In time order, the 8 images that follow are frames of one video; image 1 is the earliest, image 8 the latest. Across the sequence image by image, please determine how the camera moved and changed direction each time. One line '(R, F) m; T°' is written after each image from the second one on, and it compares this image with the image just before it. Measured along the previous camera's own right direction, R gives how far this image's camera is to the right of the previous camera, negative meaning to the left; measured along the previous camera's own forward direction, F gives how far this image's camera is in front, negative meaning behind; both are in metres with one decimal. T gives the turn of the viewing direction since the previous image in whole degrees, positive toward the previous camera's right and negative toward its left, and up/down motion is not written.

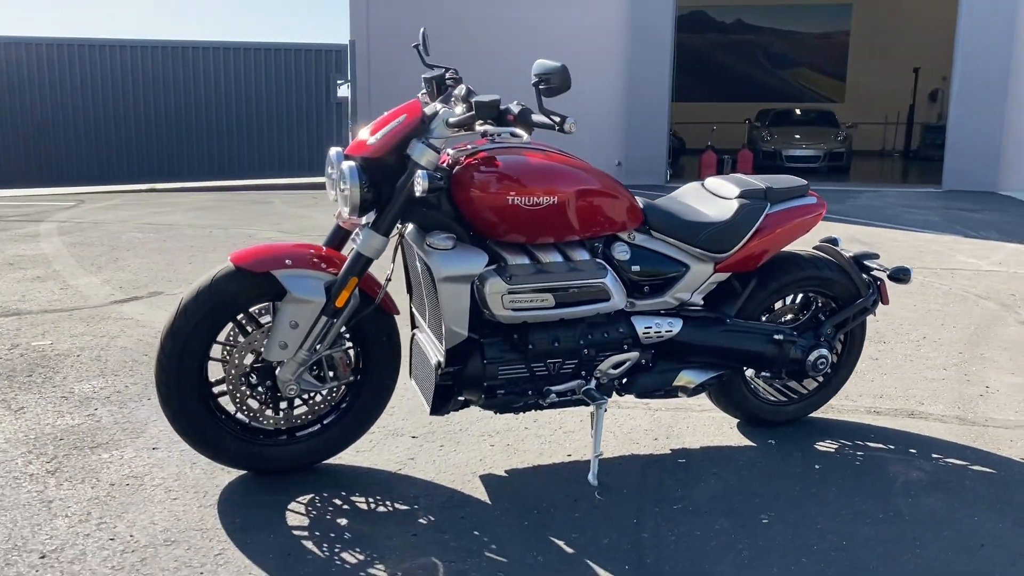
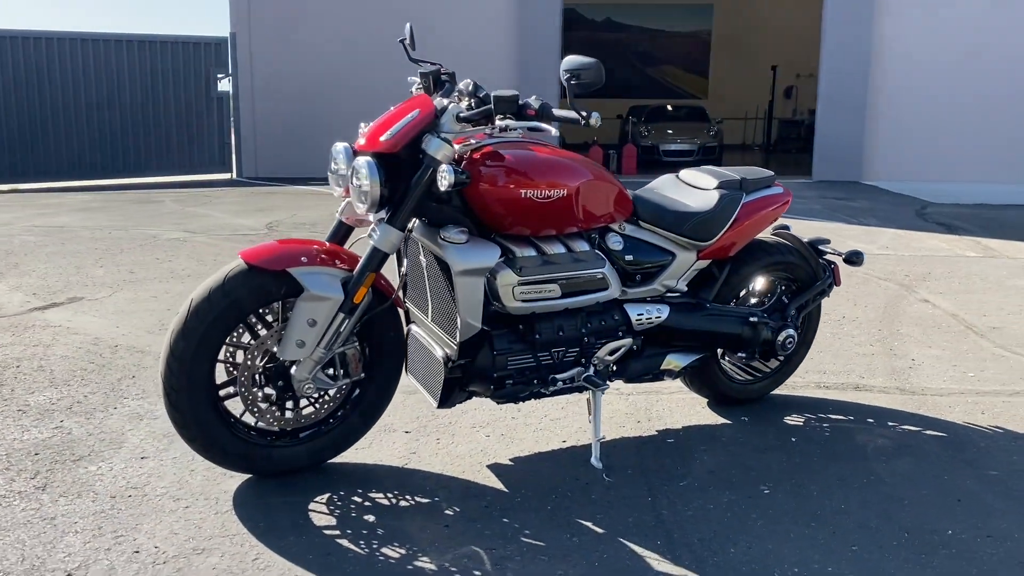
(-0.5, 0.0) m; +8°
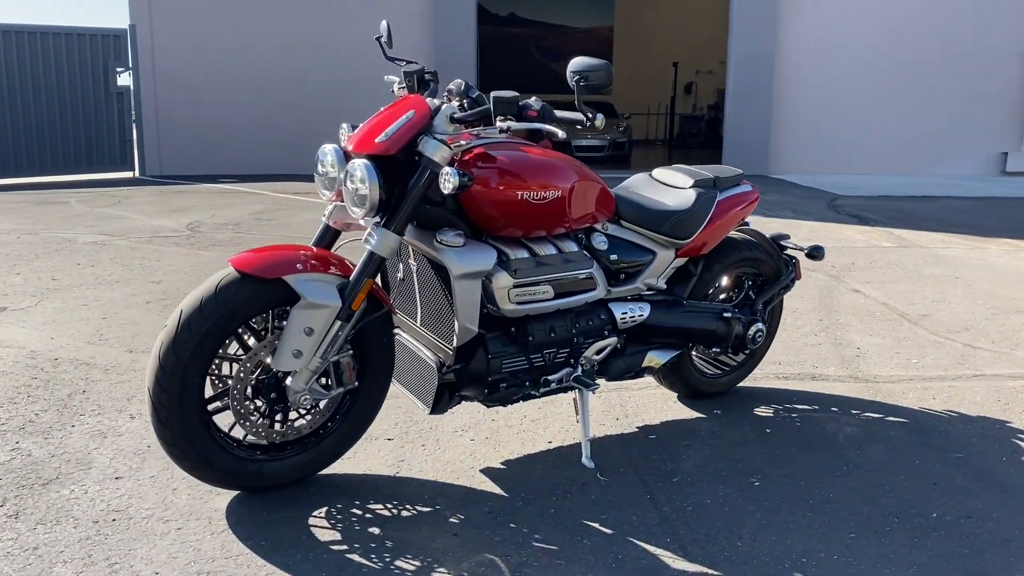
(-0.3, +0.1) m; +6°
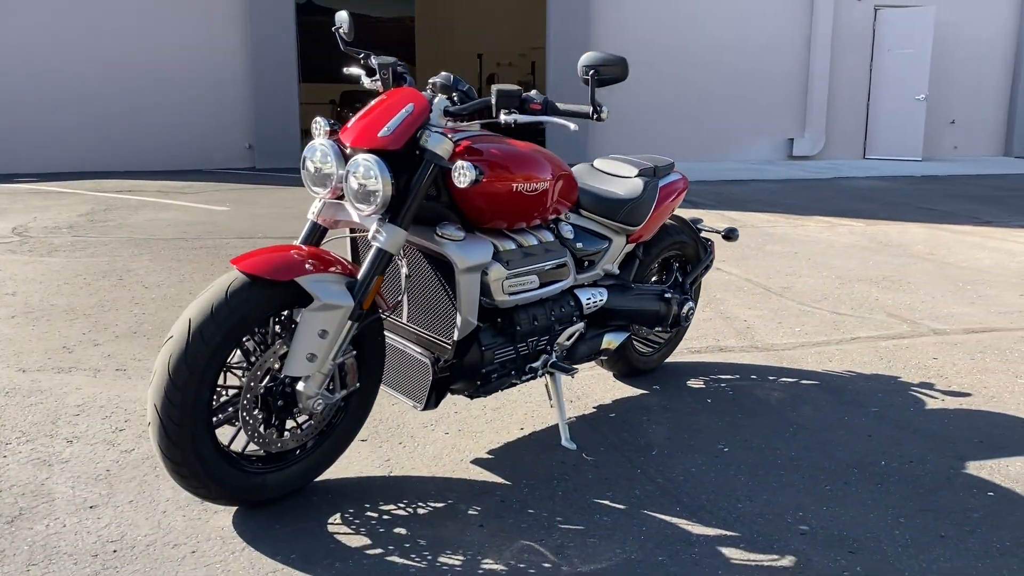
(-0.7, 0.0) m; +13°
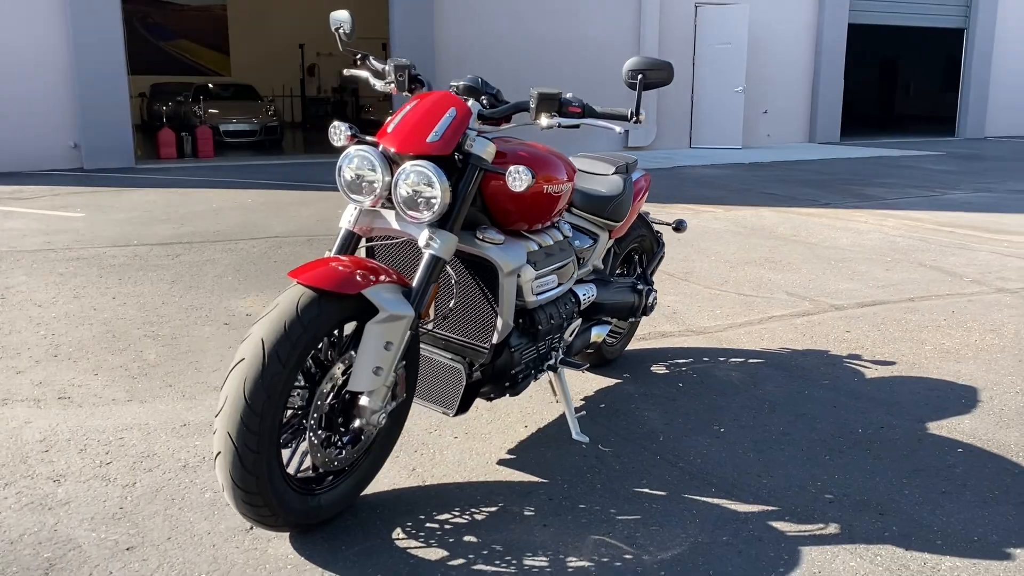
(-0.8, +0.1) m; +12°
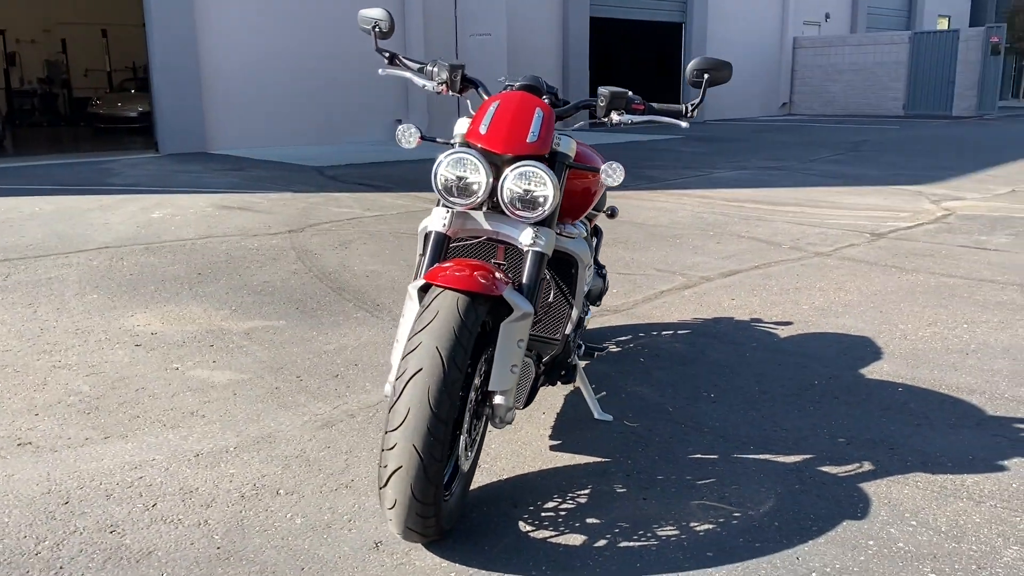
(-1.3, +0.1) m; +17°
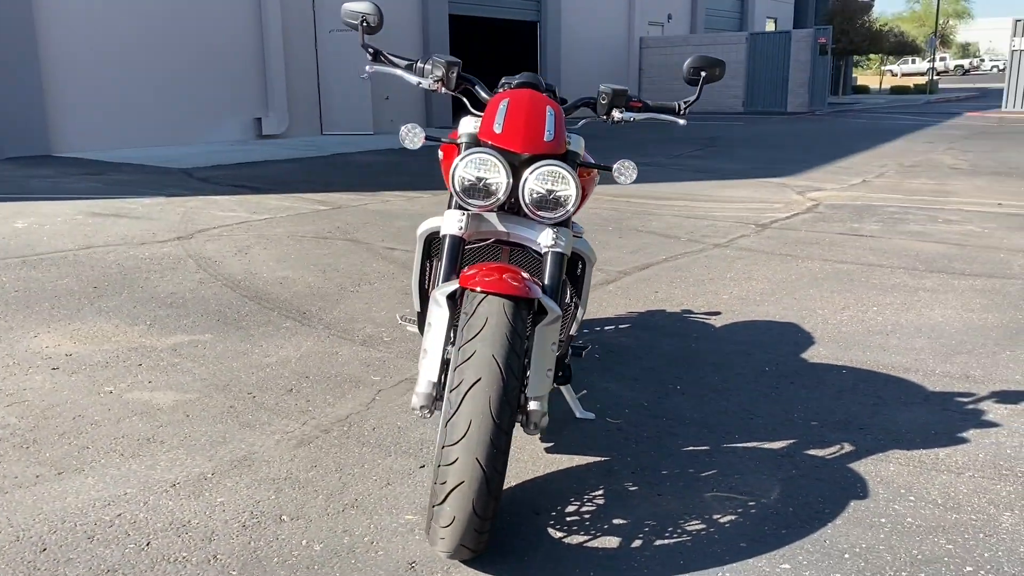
(-0.6, +0.1) m; +10°
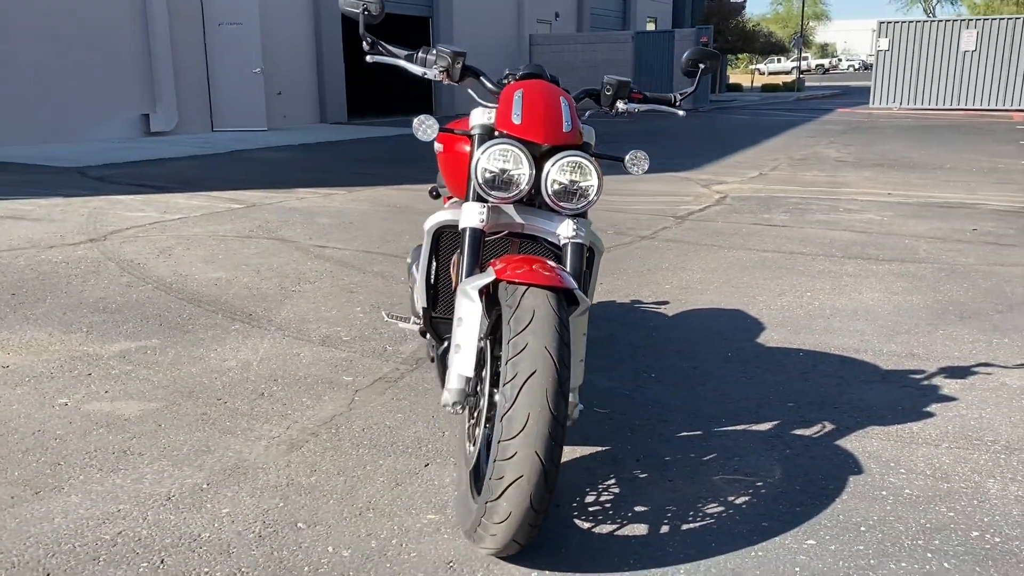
(-0.5, +0.1) m; +7°
